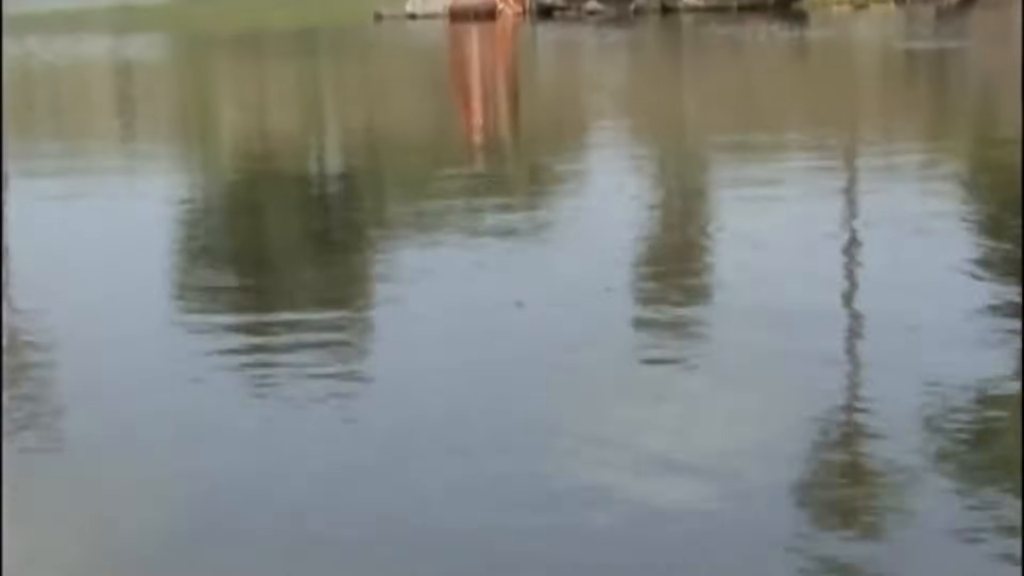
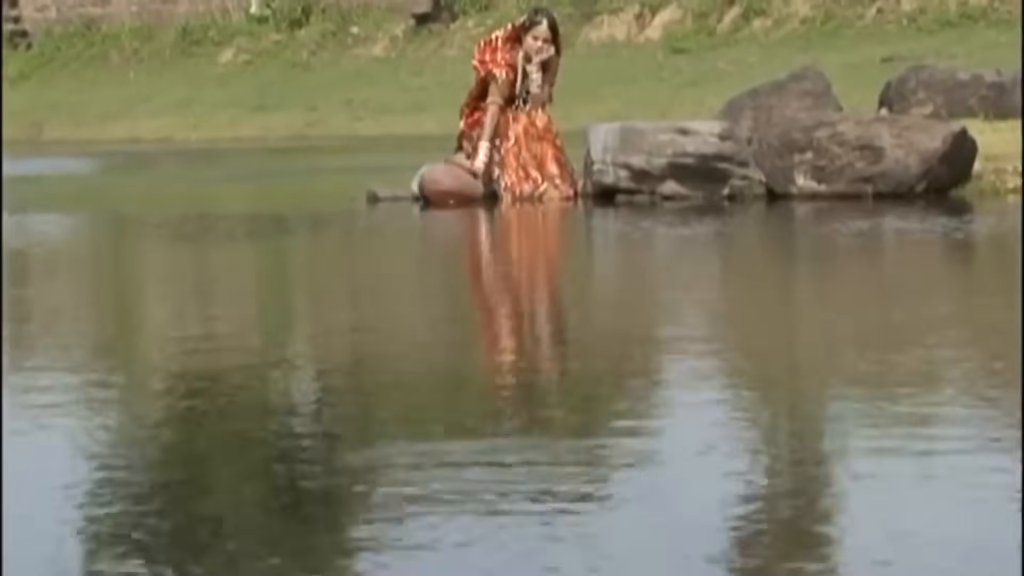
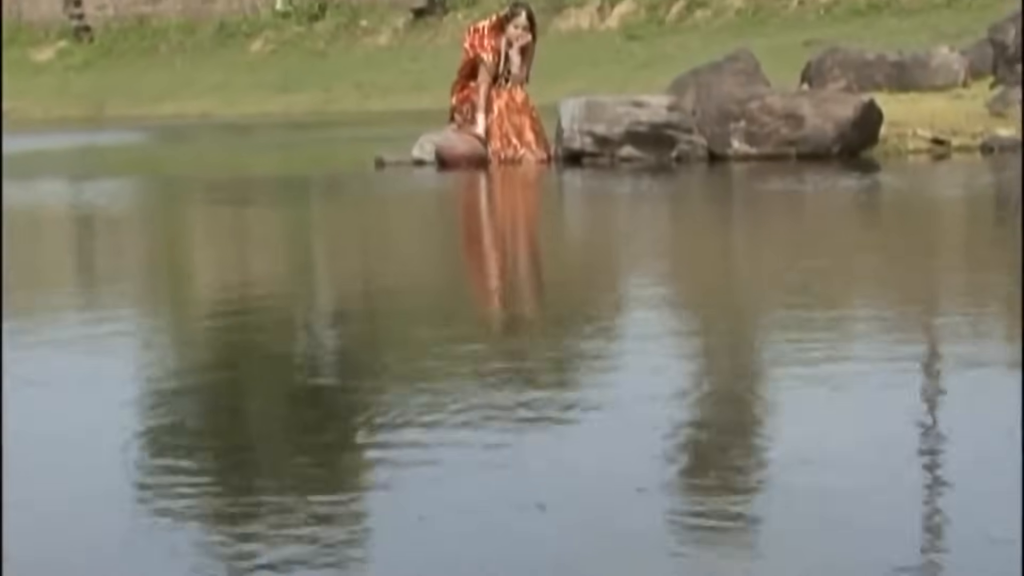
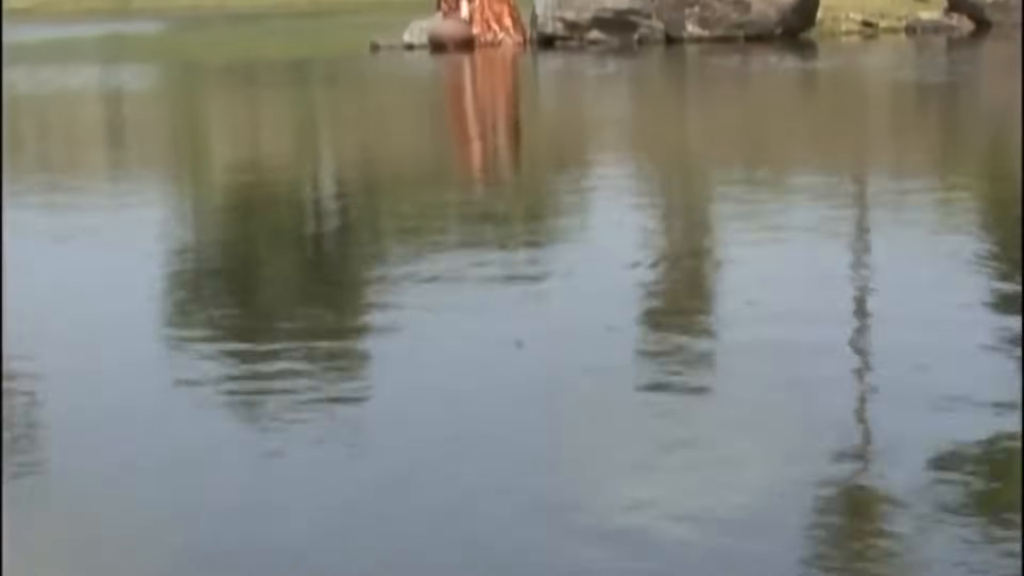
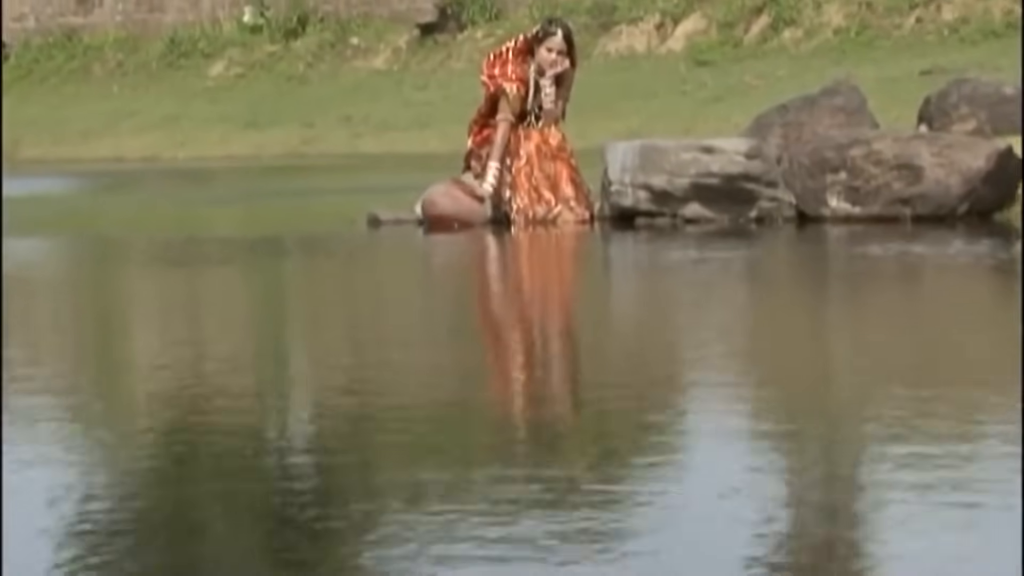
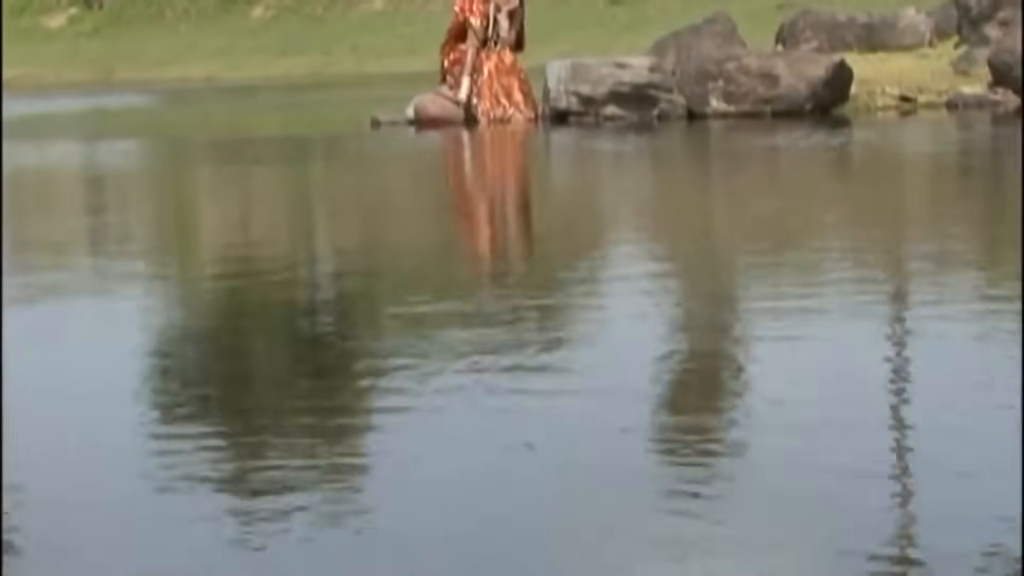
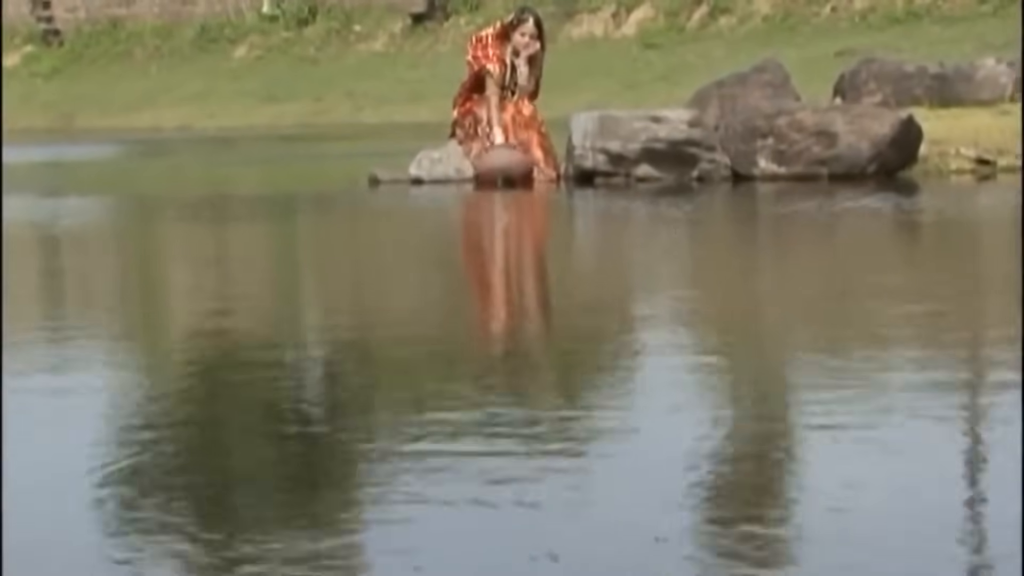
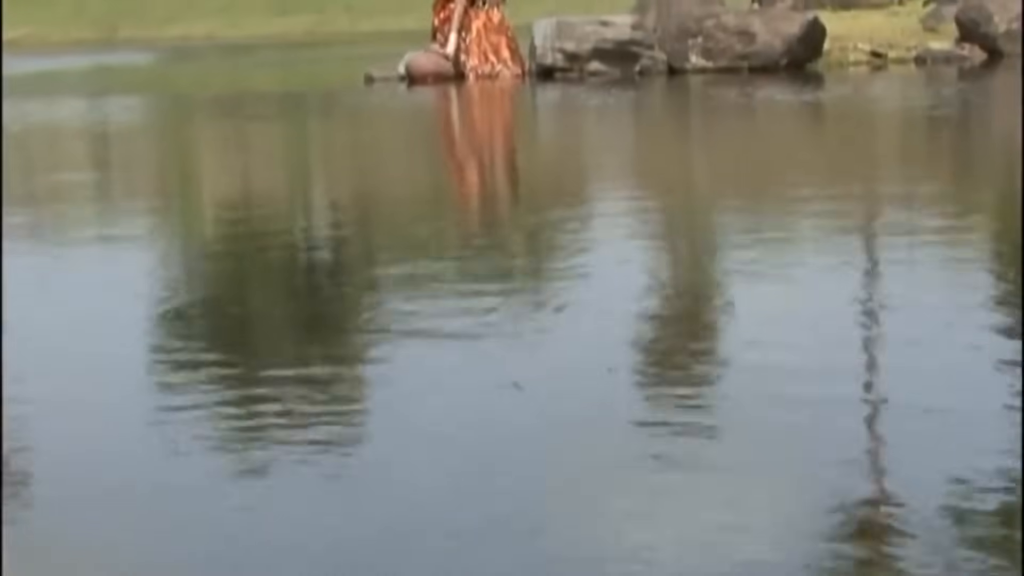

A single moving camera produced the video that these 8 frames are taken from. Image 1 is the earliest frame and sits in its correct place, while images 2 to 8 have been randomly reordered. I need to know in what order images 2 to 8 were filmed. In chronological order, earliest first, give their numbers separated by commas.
4, 8, 6, 3, 7, 2, 5
